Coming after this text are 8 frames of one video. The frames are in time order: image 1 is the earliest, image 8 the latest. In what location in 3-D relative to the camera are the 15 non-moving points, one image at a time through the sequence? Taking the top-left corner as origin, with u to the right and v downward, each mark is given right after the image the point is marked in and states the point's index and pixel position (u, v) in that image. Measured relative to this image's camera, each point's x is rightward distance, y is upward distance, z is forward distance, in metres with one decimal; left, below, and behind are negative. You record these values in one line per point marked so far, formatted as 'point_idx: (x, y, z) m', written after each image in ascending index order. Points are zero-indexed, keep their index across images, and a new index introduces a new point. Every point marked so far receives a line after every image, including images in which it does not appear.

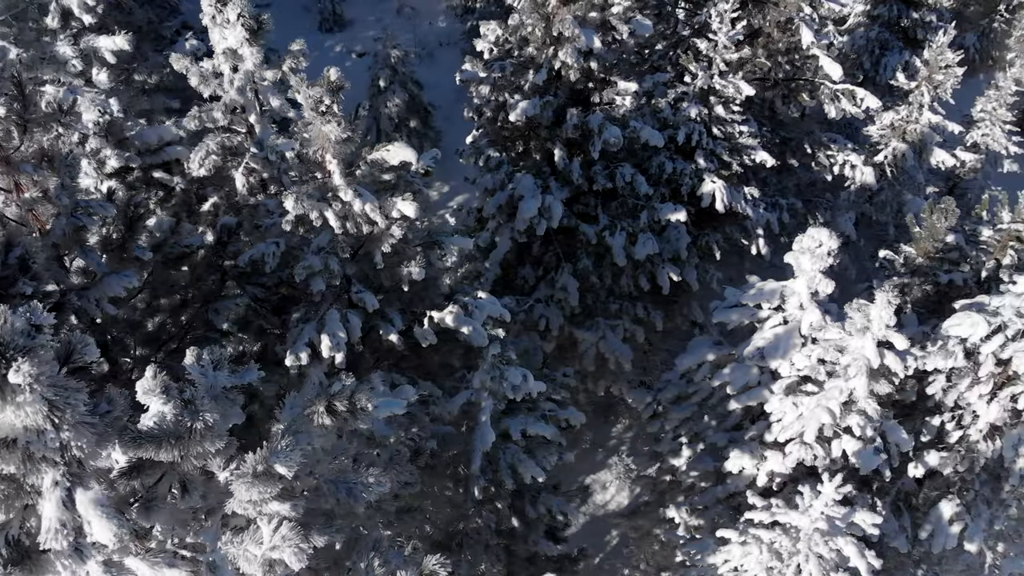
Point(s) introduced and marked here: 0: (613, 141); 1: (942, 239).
0: (+3.3, +4.6, +11.5) m
1: (+13.1, +1.4, +11.2) m
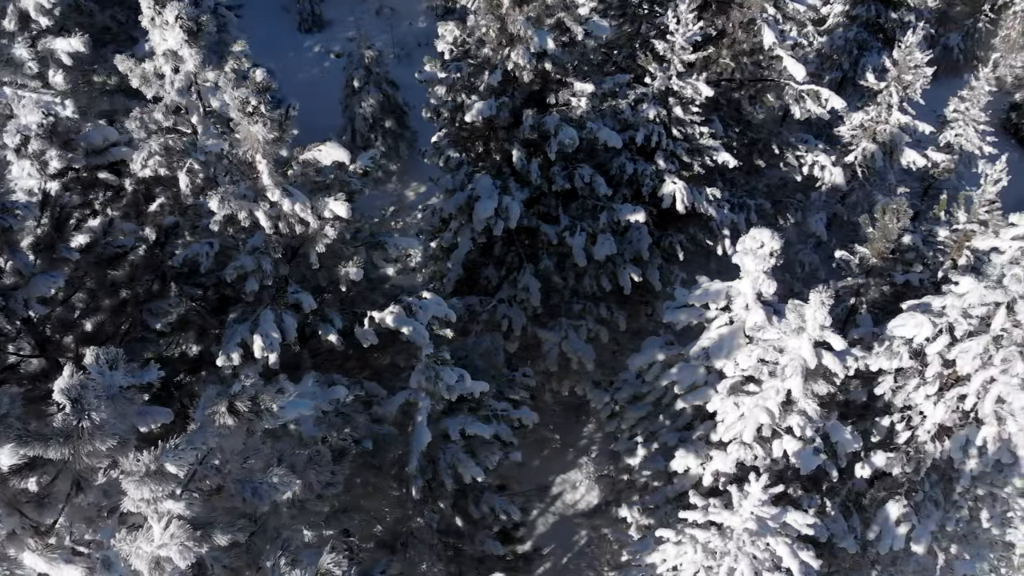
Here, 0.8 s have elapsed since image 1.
0: (+1.9, +4.6, +11.6) m
1: (+11.6, +1.4, +11.2) m
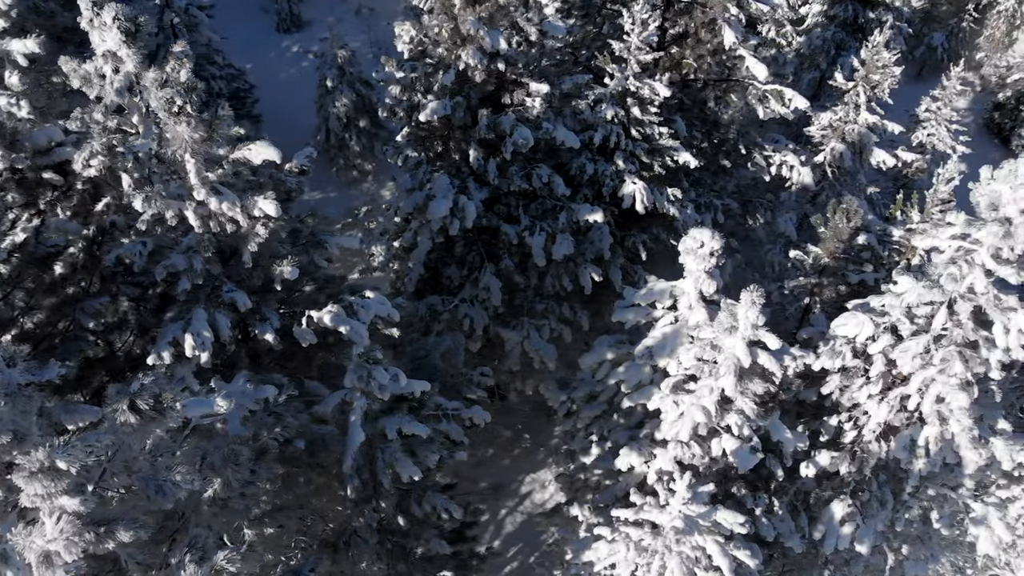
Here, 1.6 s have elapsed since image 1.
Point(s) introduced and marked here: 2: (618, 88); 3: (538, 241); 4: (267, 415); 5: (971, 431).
0: (+0.4, +4.6, +11.6) m
1: (+10.2, +1.4, +11.2) m
2: (+3.7, +6.9, +12.8) m
3: (+1.0, +1.6, +12.7) m
4: (-5.3, -2.7, +7.9) m
5: (+11.4, -3.5, +9.1) m
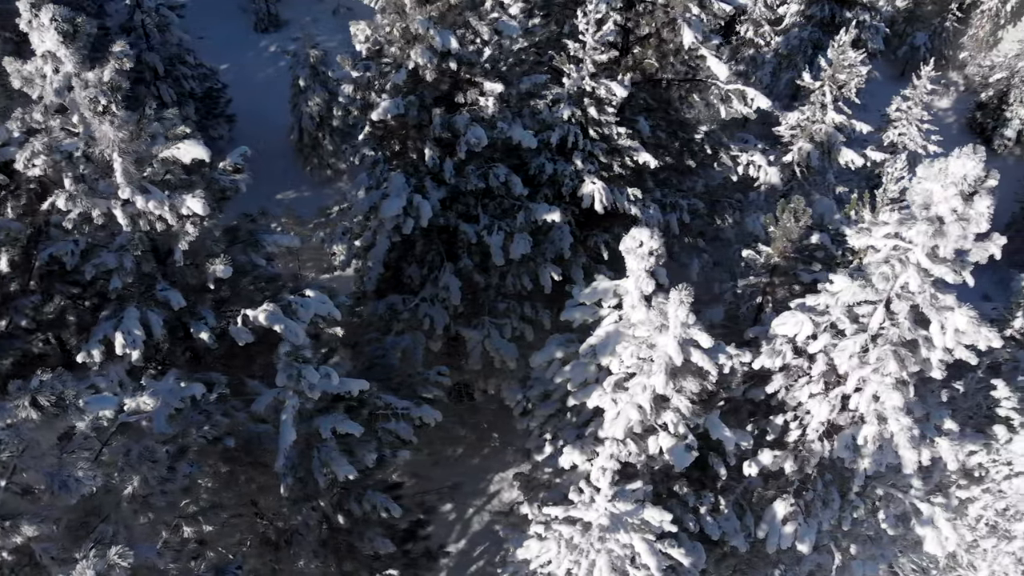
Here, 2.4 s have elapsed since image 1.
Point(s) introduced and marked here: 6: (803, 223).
0: (-1.1, +4.7, +11.6) m
1: (+8.6, +1.5, +11.2) m
2: (+2.2, +7.0, +12.9) m
3: (-0.5, +1.6, +12.7) m
4: (-6.8, -2.7, +8.0) m
5: (+9.8, -3.5, +9.1) m
6: (+8.6, +1.9, +11.0) m
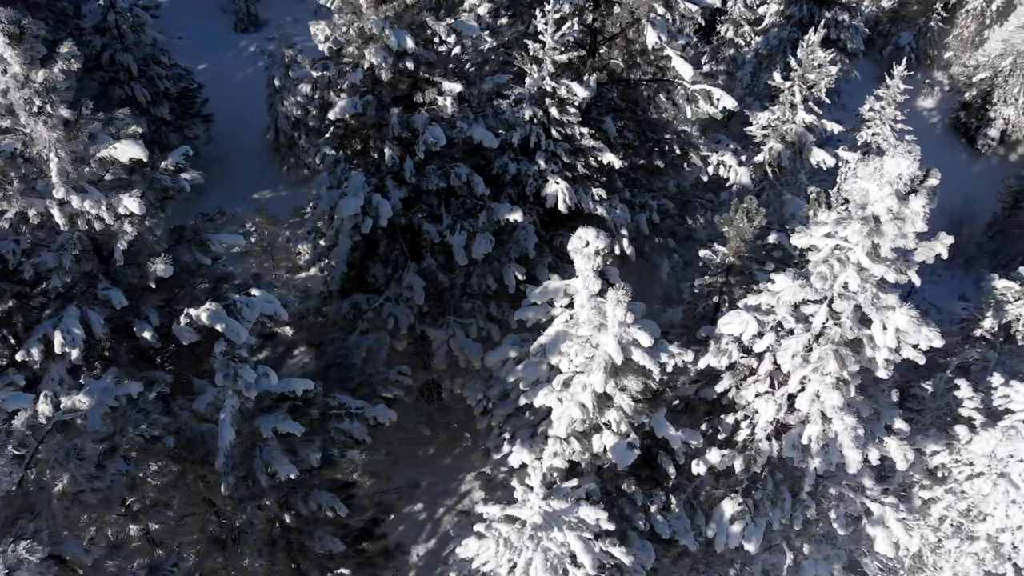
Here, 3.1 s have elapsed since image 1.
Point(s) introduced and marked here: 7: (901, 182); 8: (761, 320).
0: (-2.5, +4.7, +11.6) m
1: (+7.3, +1.5, +11.2) m
2: (+0.8, +7.0, +12.9) m
3: (-1.9, +1.6, +12.7) m
4: (-8.2, -2.7, +8.0) m
5: (+8.5, -3.5, +9.1) m
6: (+7.3, +1.9, +11.0) m
7: (+8.2, +2.2, +7.8) m
8: (+6.3, -0.8, +9.3) m
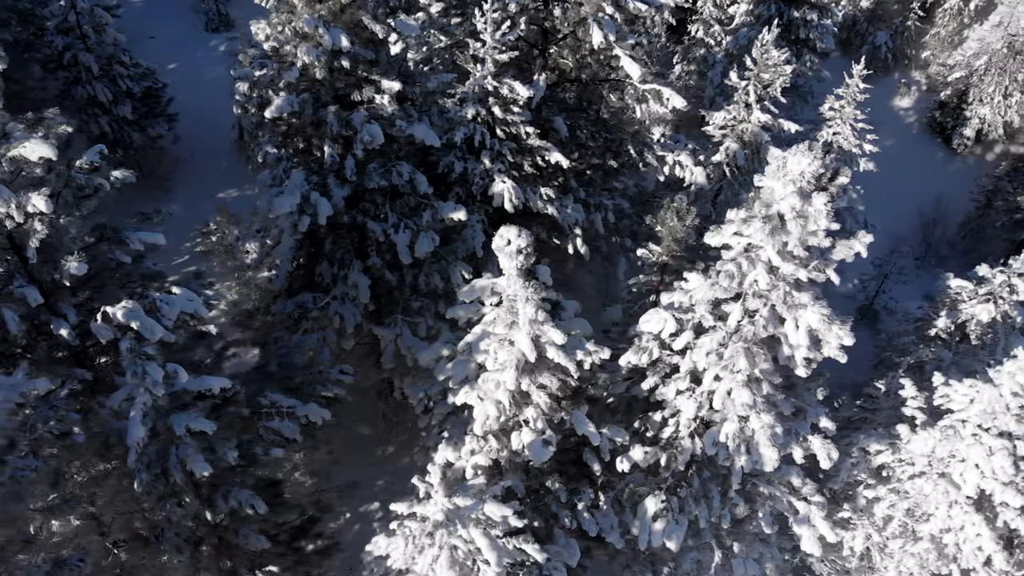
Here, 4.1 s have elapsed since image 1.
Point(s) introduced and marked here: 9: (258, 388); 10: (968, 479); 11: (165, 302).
0: (-4.5, +4.7, +11.7) m
1: (+5.3, +1.5, +11.2) m
2: (-1.2, +7.0, +12.9) m
3: (-3.9, +1.7, +12.8) m
4: (-10.2, -2.6, +8.1) m
5: (+6.4, -3.5, +9.1) m
6: (+5.2, +2.0, +11.0) m
7: (+6.2, +2.3, +7.8) m
8: (+4.2, -0.8, +9.3) m
9: (-8.1, -3.2, +11.7) m
10: (+14.6, -6.1, +11.7) m
11: (-8.5, -0.3, +9.0) m
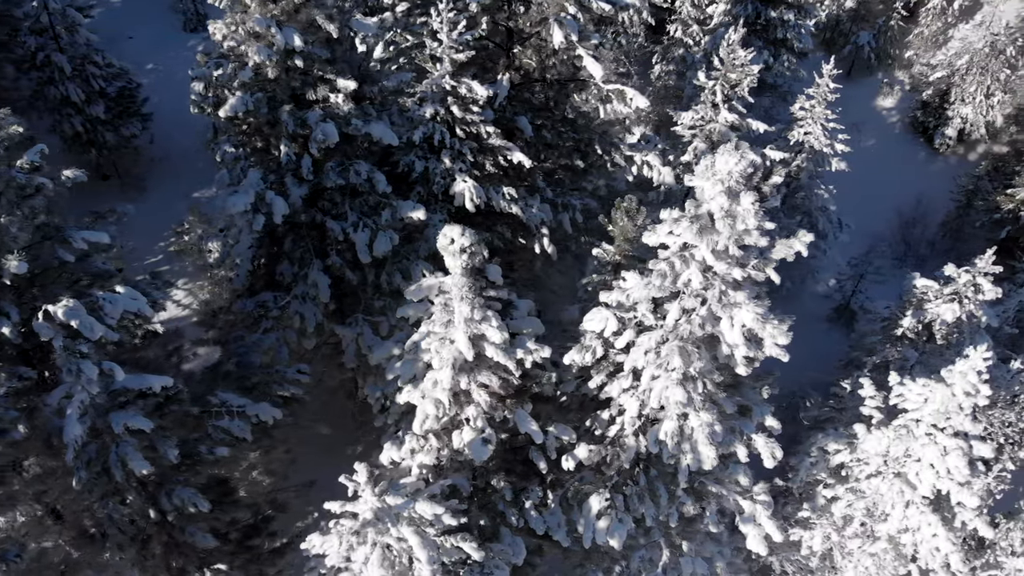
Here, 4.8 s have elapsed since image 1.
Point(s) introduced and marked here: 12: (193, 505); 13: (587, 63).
0: (-6.0, +4.7, +11.7) m
1: (+3.8, +1.5, +11.3) m
2: (-2.6, +7.0, +13.0) m
3: (-5.3, +1.7, +12.8) m
4: (-11.7, -2.6, +8.1) m
5: (+5.0, -3.4, +9.1) m
6: (+3.8, +2.0, +11.0) m
7: (+4.7, +2.3, +7.8) m
8: (+2.8, -0.7, +9.3) m
9: (-9.5, -3.2, +11.7) m
10: (+13.1, -6.1, +11.7) m
11: (-10.0, -0.3, +9.1) m
12: (-8.1, -5.6, +9.6) m
13: (+2.7, +8.4, +13.8) m
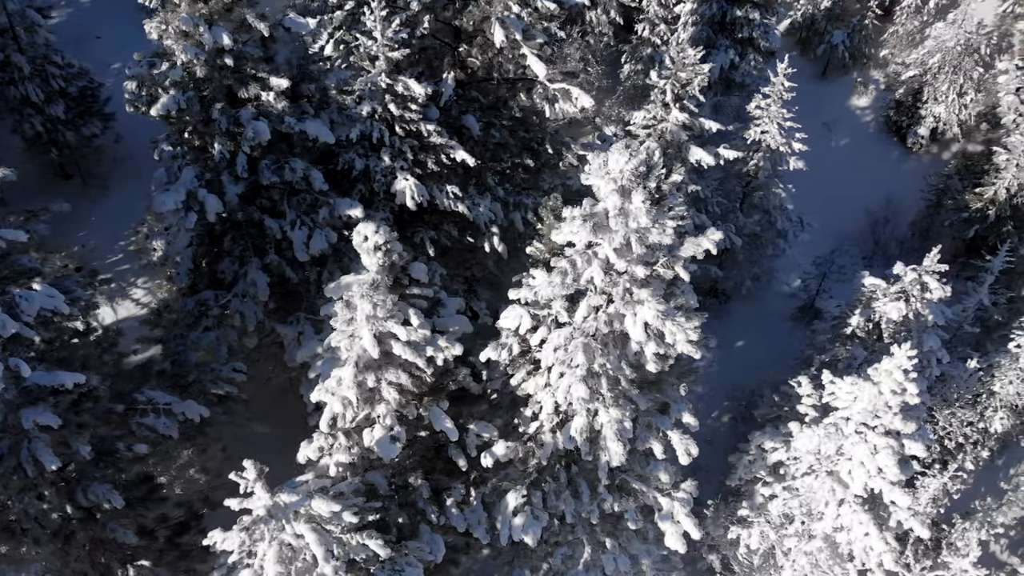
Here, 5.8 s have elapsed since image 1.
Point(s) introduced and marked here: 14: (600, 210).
0: (-8.2, +4.8, +11.8) m
1: (+1.6, +1.6, +11.3) m
2: (-4.8, +7.1, +13.0) m
3: (-7.6, +1.8, +12.9) m
4: (-13.9, -2.5, +8.2) m
5: (+2.7, -3.4, +9.2) m
6: (+1.6, +2.0, +11.1) m
7: (+2.5, +2.4, +7.9) m
8: (+0.5, -0.7, +9.4) m
9: (-11.8, -3.1, +11.8) m
10: (+10.9, -6.0, +11.7) m
11: (-12.2, -0.2, +9.1) m
12: (-10.3, -5.6, +9.7) m
13: (+0.5, +8.5, +13.8) m
14: (+2.0, +1.7, +8.2) m
